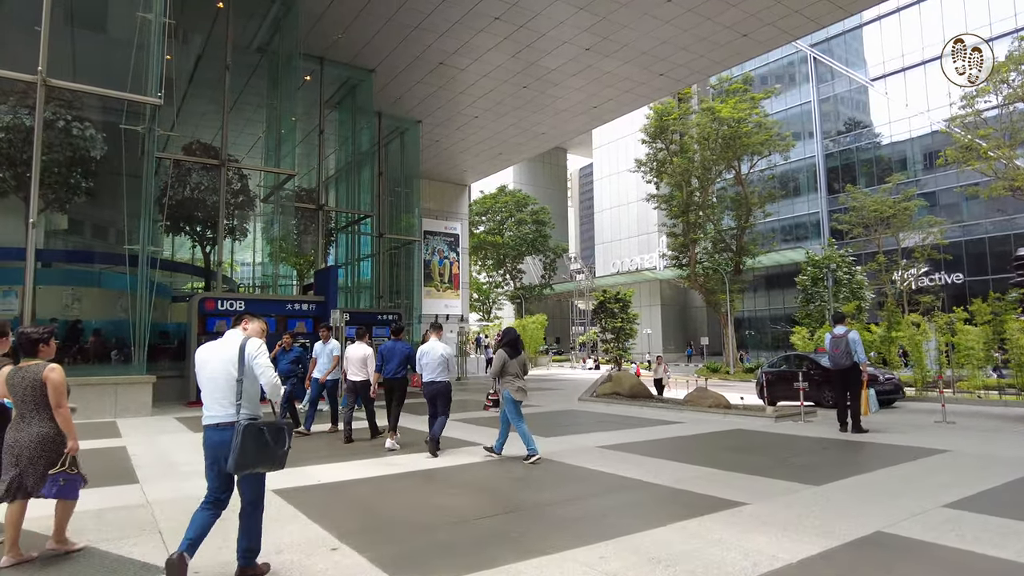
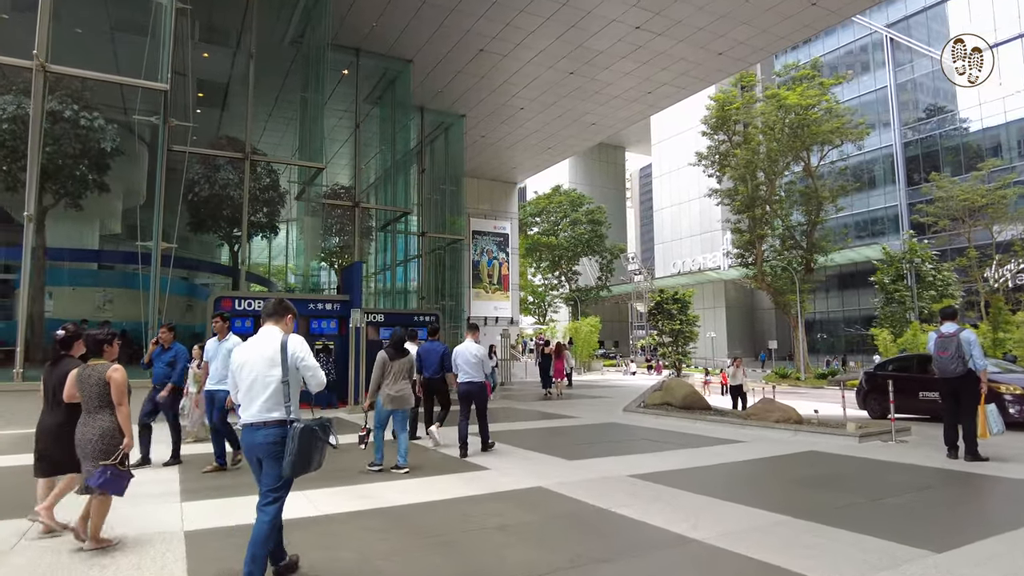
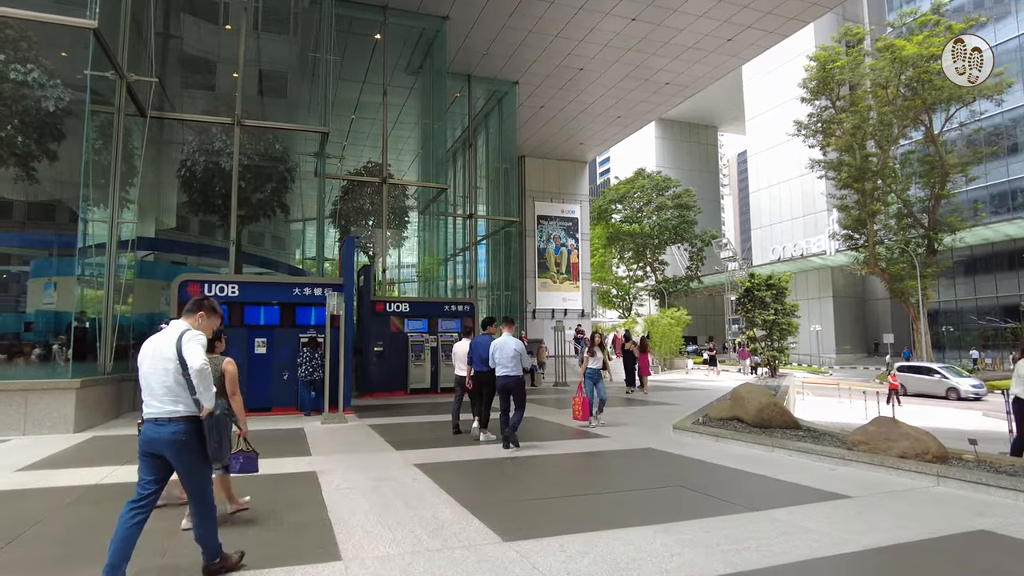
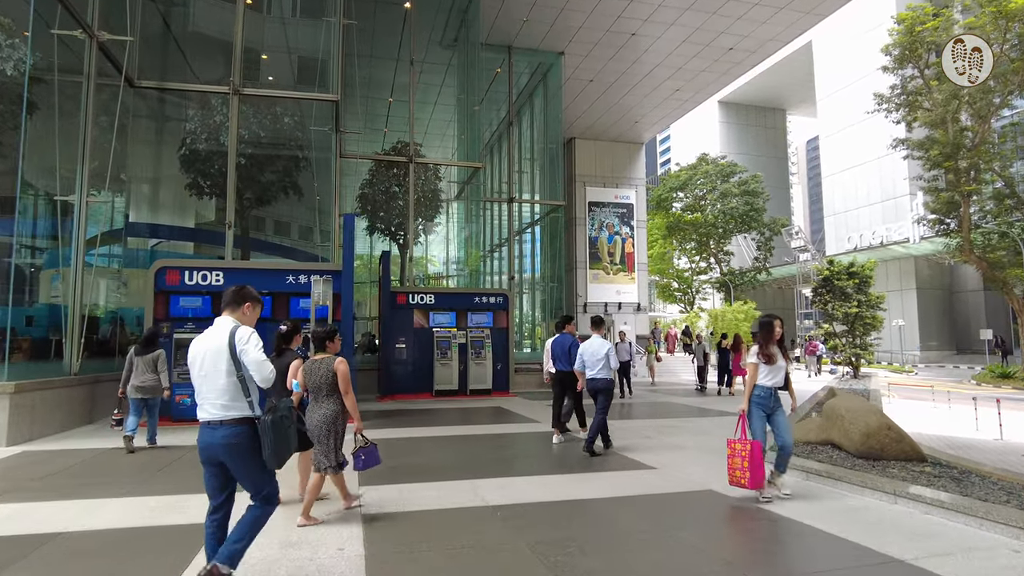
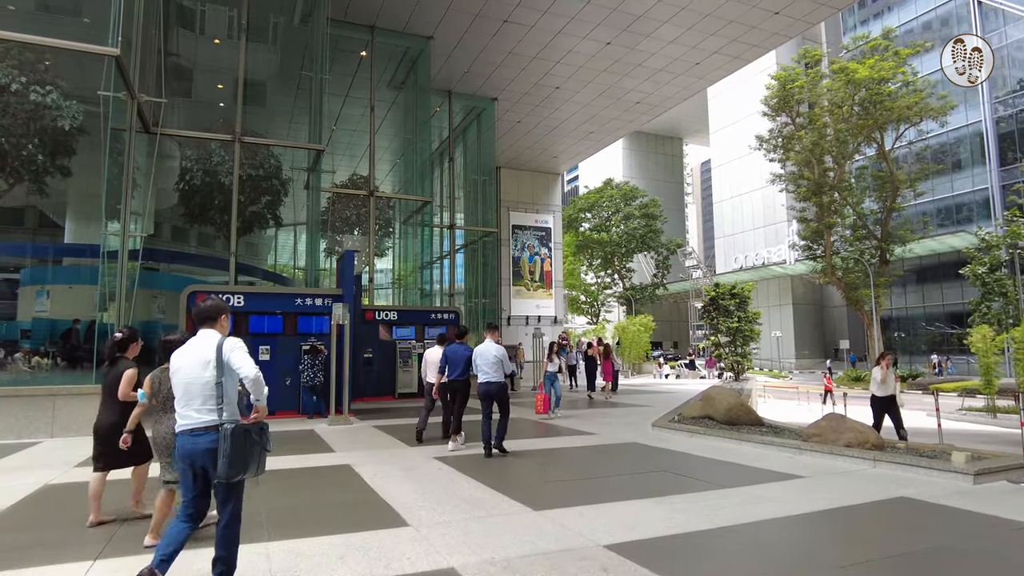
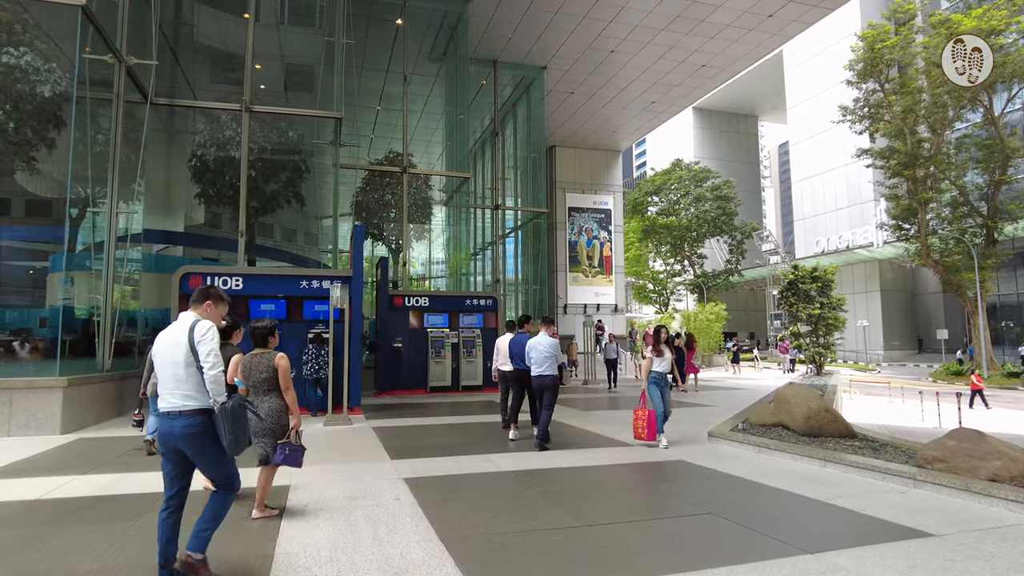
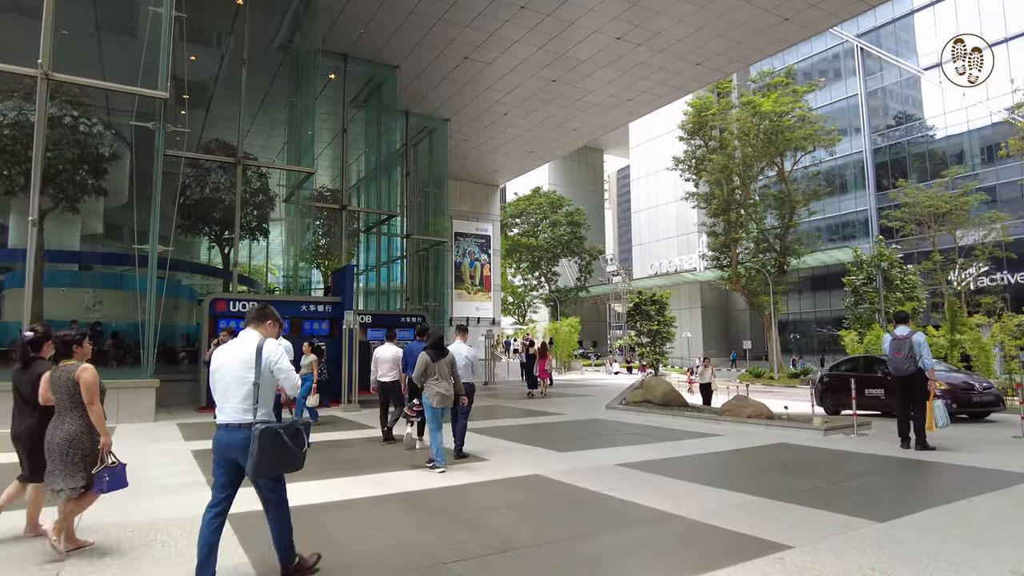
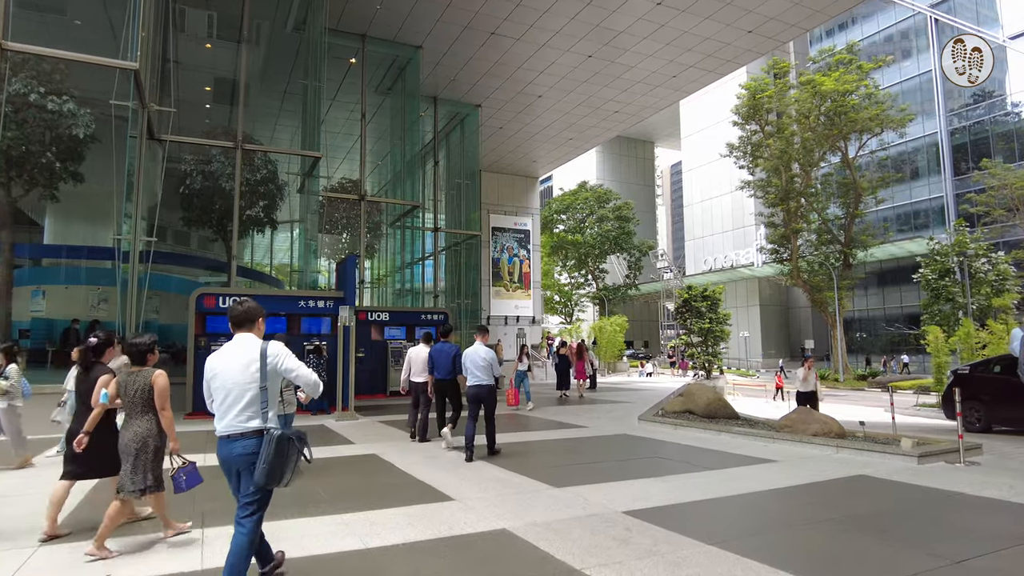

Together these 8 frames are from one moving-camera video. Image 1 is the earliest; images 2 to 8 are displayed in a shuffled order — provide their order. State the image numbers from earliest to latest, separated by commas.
7, 2, 8, 5, 3, 6, 4
